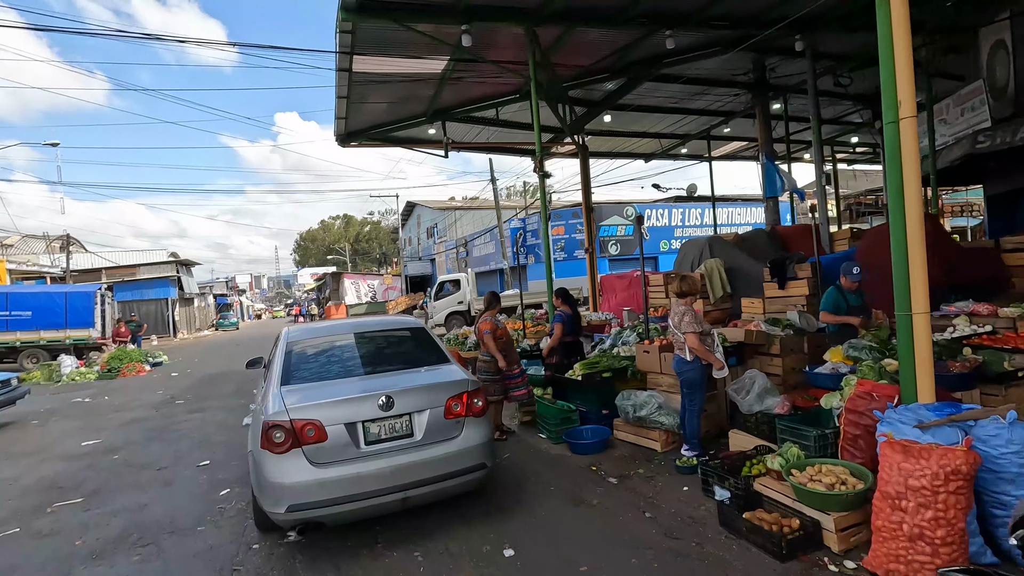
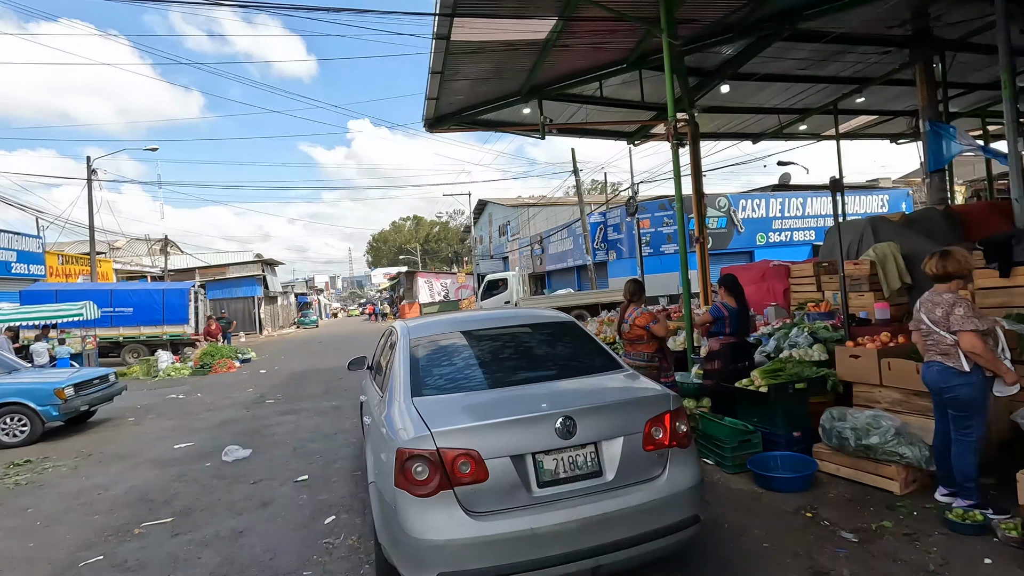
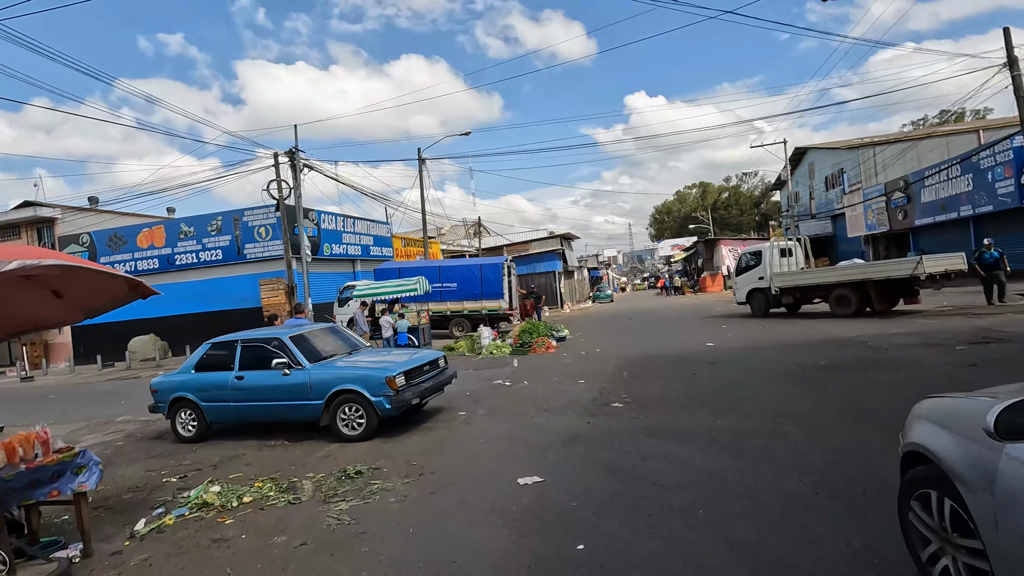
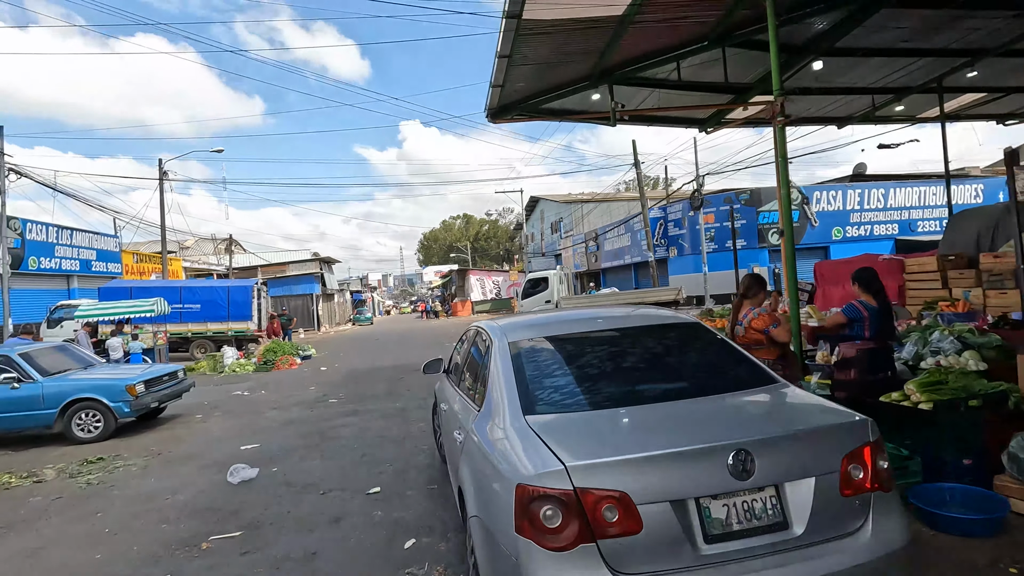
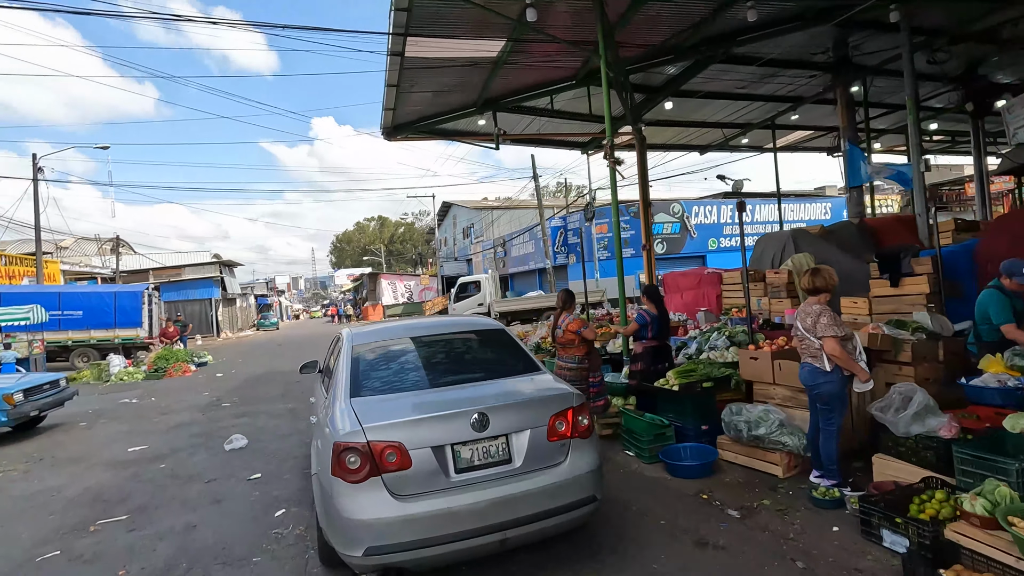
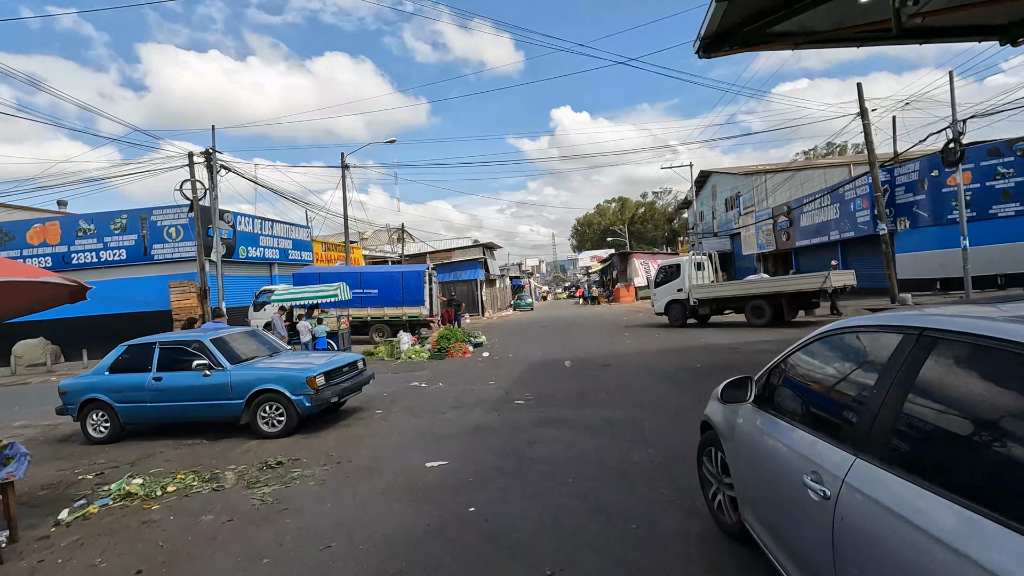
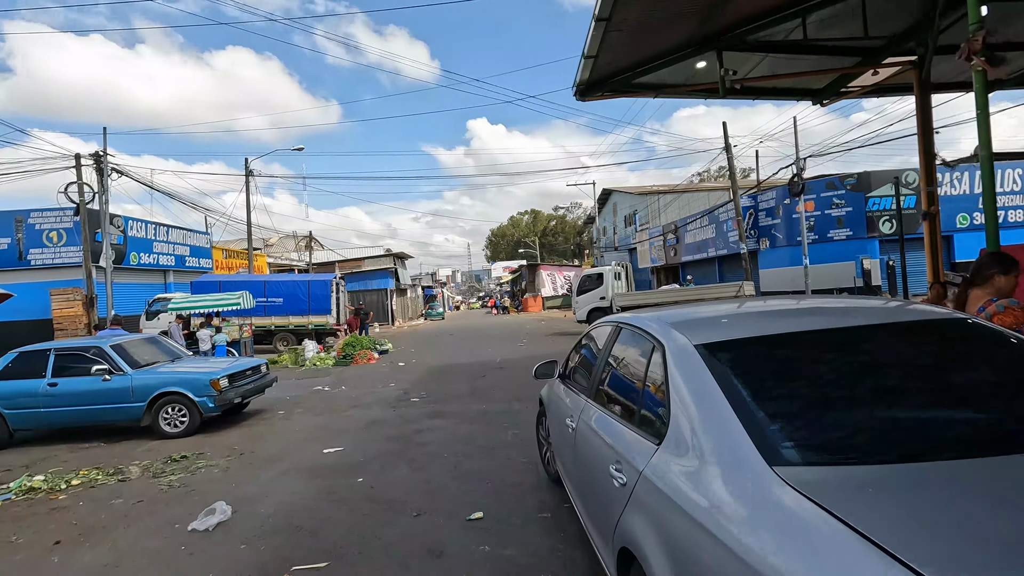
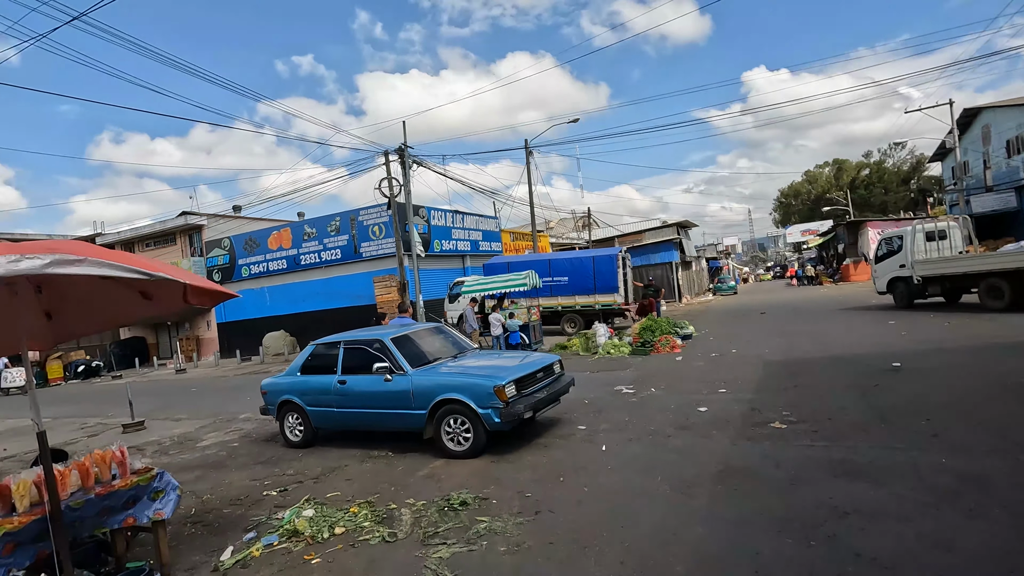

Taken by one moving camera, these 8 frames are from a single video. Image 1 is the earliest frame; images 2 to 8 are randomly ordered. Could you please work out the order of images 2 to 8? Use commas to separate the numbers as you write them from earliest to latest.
5, 2, 4, 7, 6, 3, 8
